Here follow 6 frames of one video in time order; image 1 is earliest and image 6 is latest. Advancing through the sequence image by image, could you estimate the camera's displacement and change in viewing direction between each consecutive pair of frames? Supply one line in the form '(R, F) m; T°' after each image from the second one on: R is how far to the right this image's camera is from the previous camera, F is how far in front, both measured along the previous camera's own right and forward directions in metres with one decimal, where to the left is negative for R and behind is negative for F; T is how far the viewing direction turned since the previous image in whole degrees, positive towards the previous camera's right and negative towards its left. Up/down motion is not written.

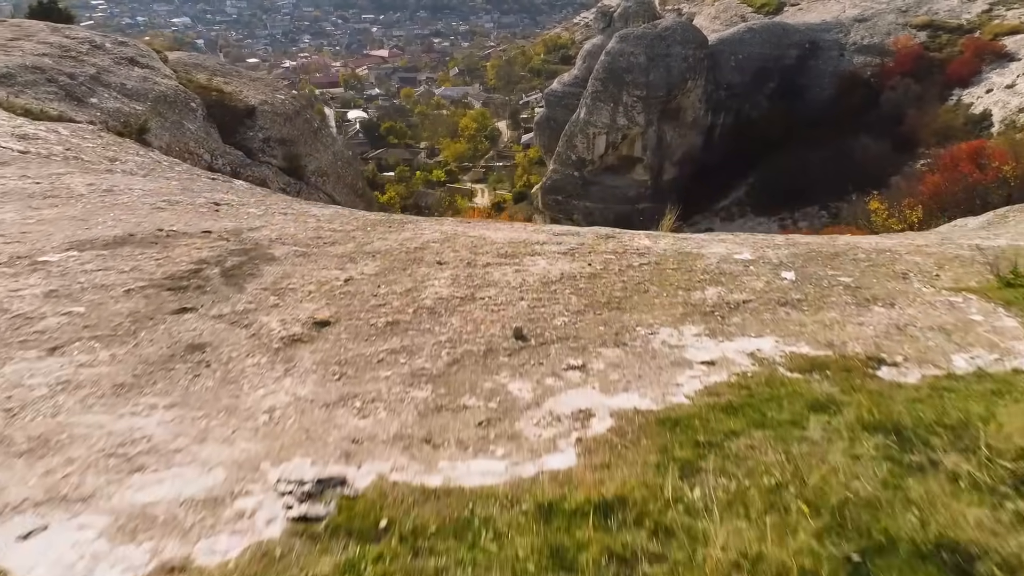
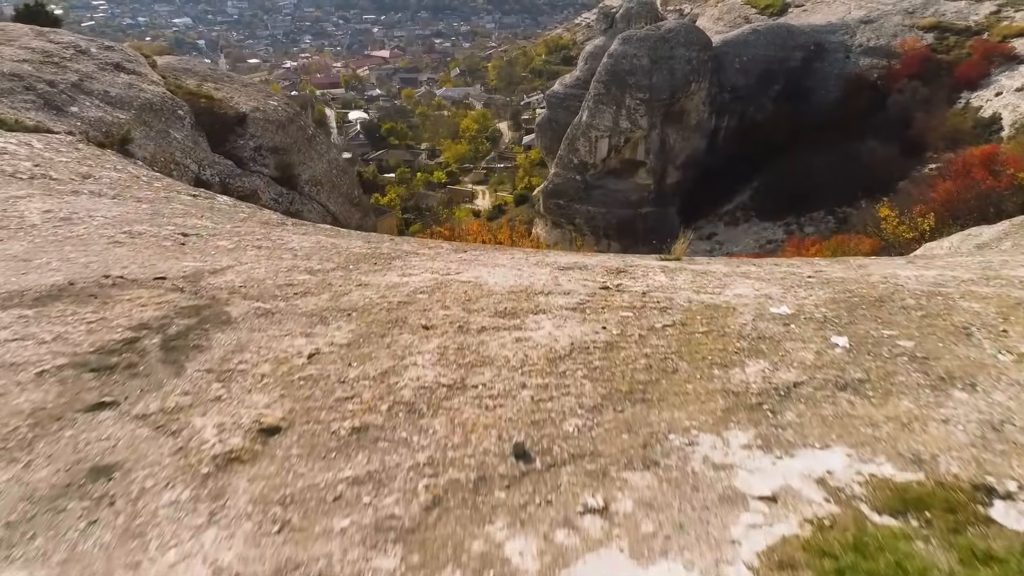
(0.0, +0.6) m; 0°
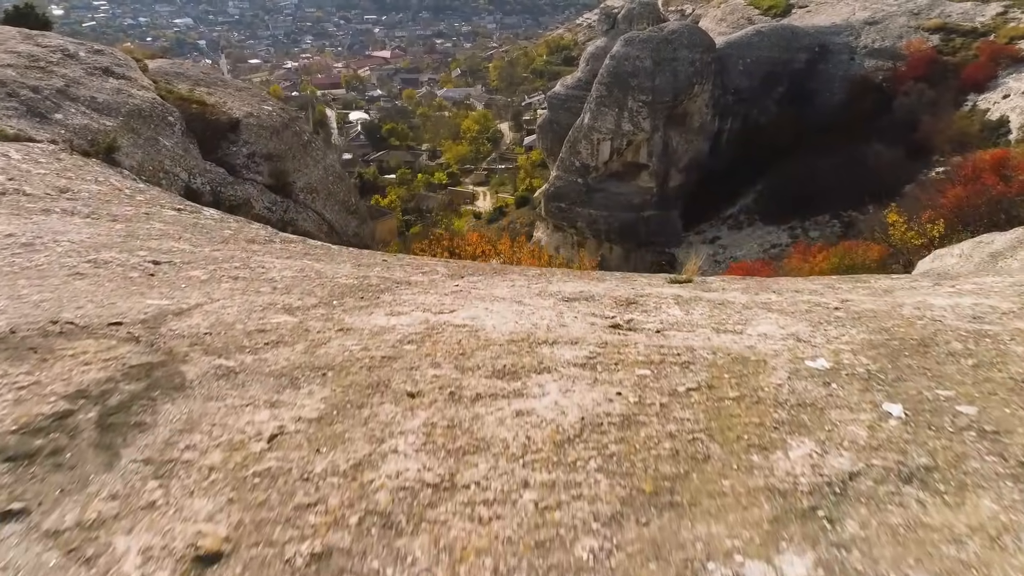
(0.0, +0.4) m; 0°
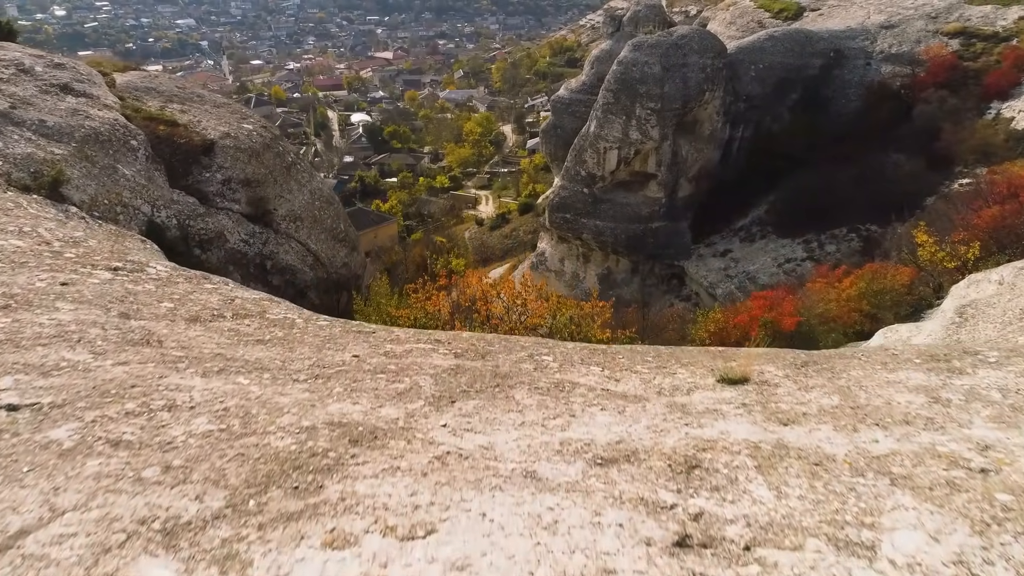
(0.0, +1.4) m; 0°
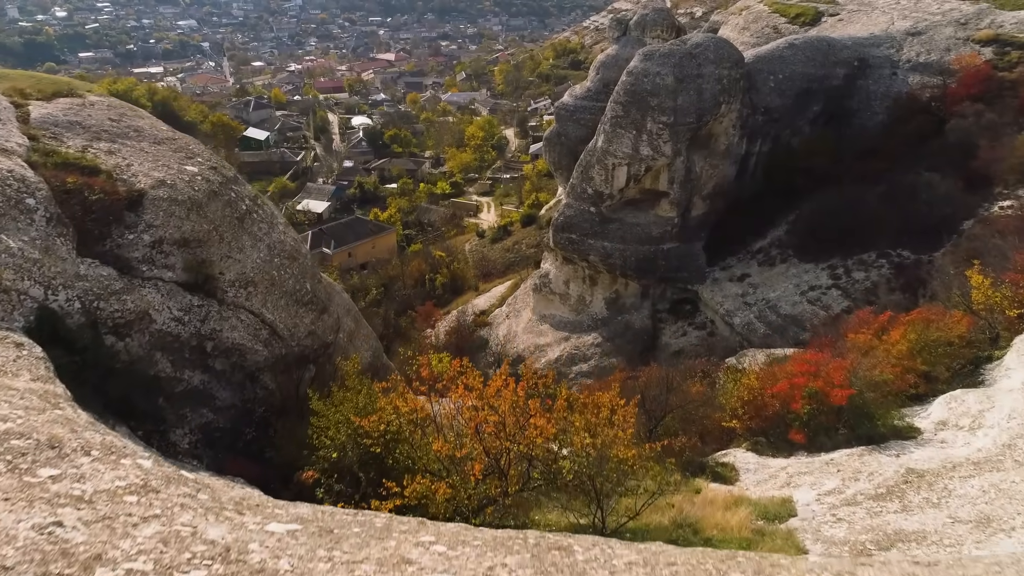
(+0.1, +2.5) m; 0°
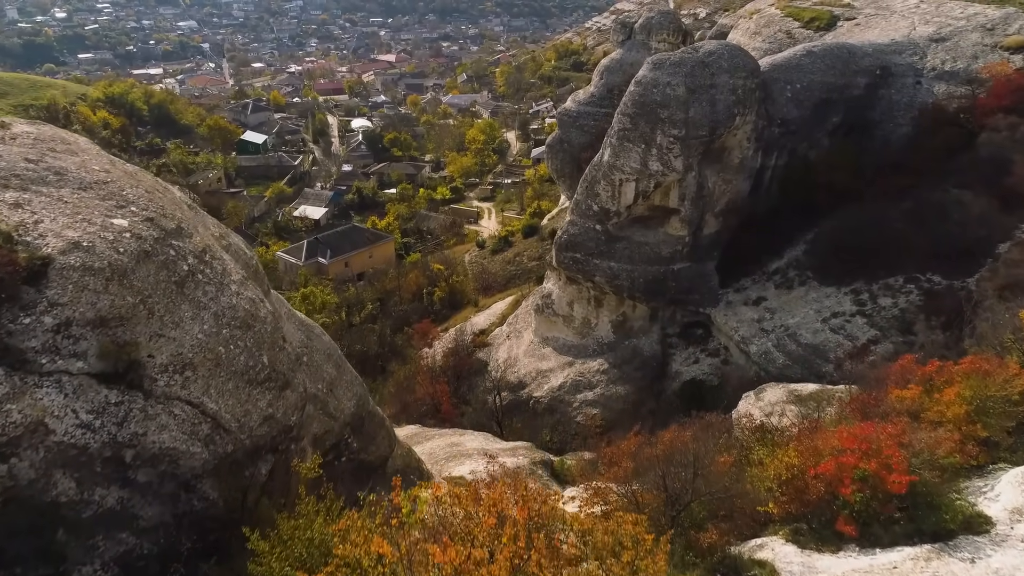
(0.0, +2.1) m; 0°
